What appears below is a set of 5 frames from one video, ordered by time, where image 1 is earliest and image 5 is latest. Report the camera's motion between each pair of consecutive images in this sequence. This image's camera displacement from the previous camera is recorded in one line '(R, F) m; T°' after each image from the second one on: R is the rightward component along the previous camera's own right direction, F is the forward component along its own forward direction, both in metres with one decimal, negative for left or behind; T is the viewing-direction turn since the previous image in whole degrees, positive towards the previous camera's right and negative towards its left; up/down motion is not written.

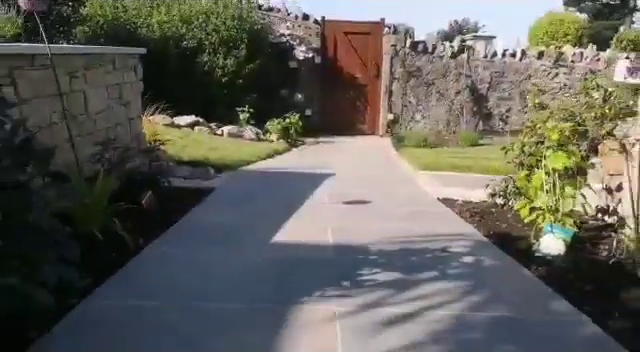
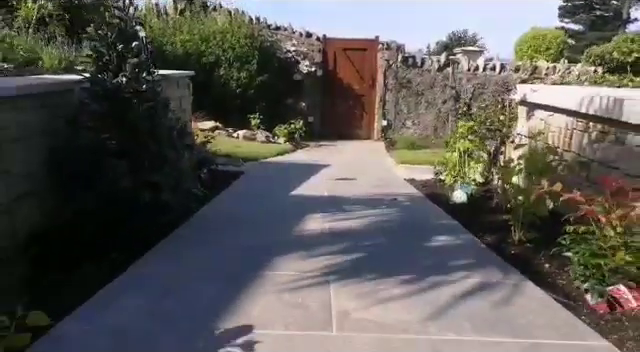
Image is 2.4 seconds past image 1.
(0.0, -2.9) m; 0°
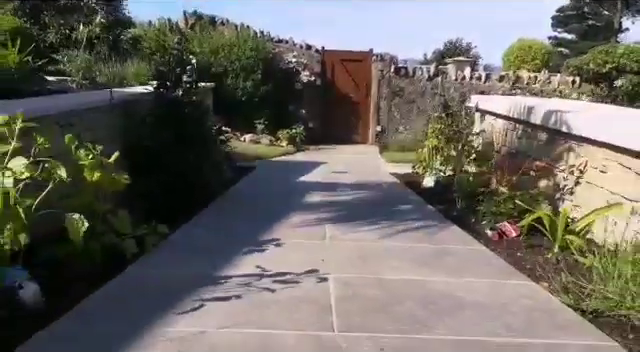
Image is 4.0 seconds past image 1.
(0.0, -2.1) m; 0°
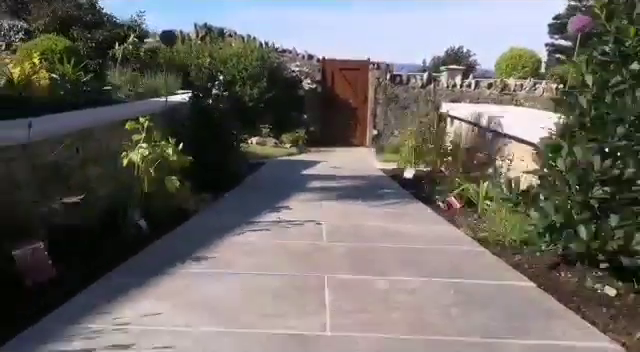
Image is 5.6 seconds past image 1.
(+0.1, -2.1) m; 0°
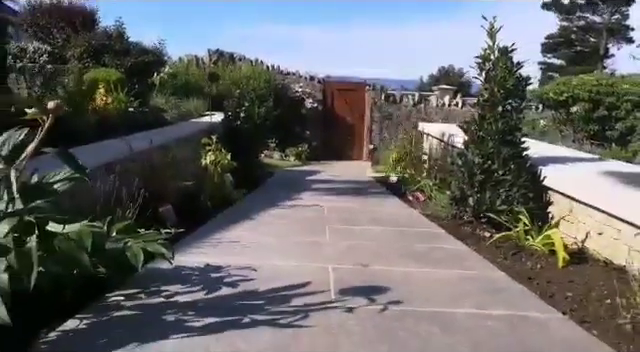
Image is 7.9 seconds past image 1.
(0.0, -2.9) m; 0°
